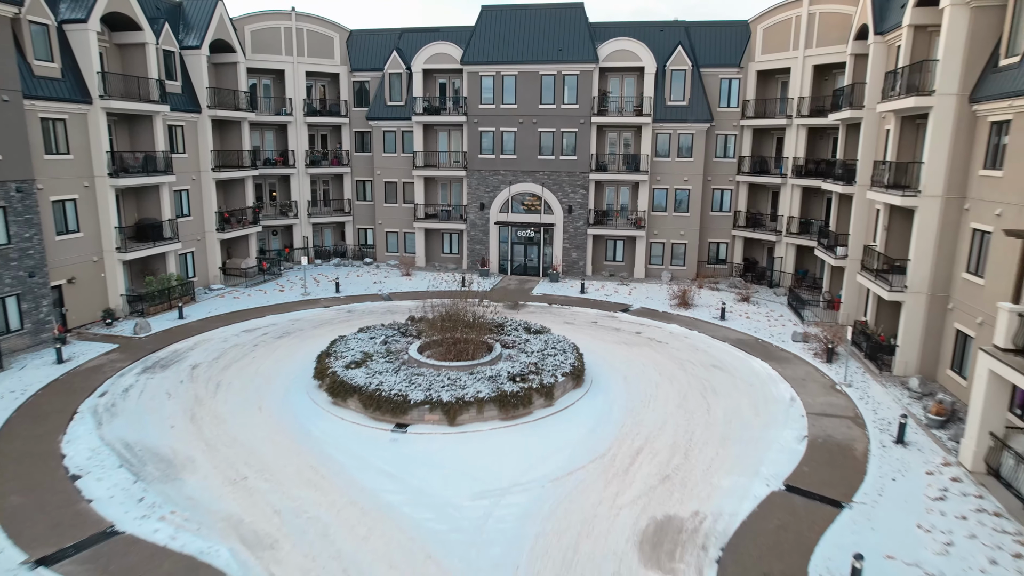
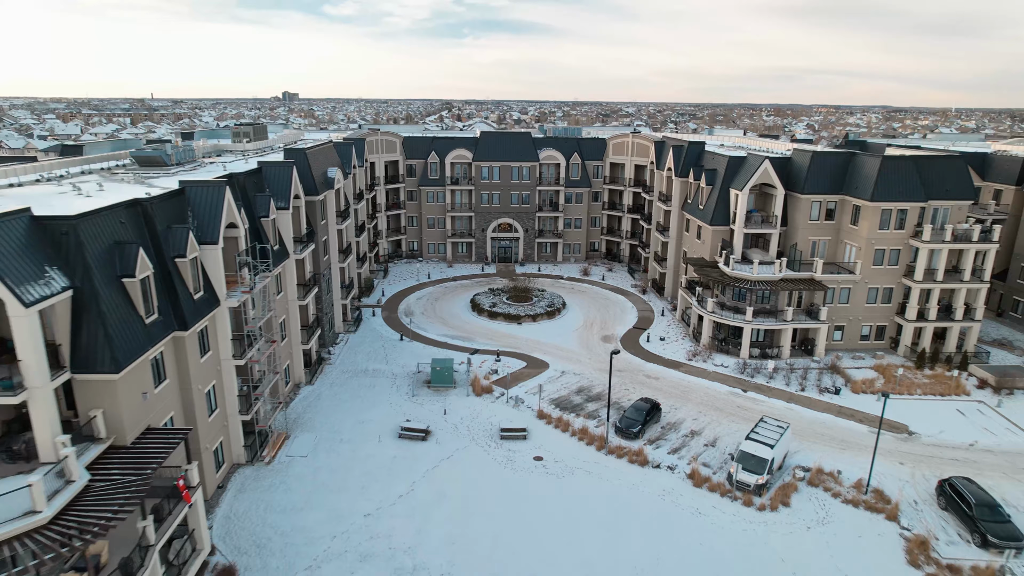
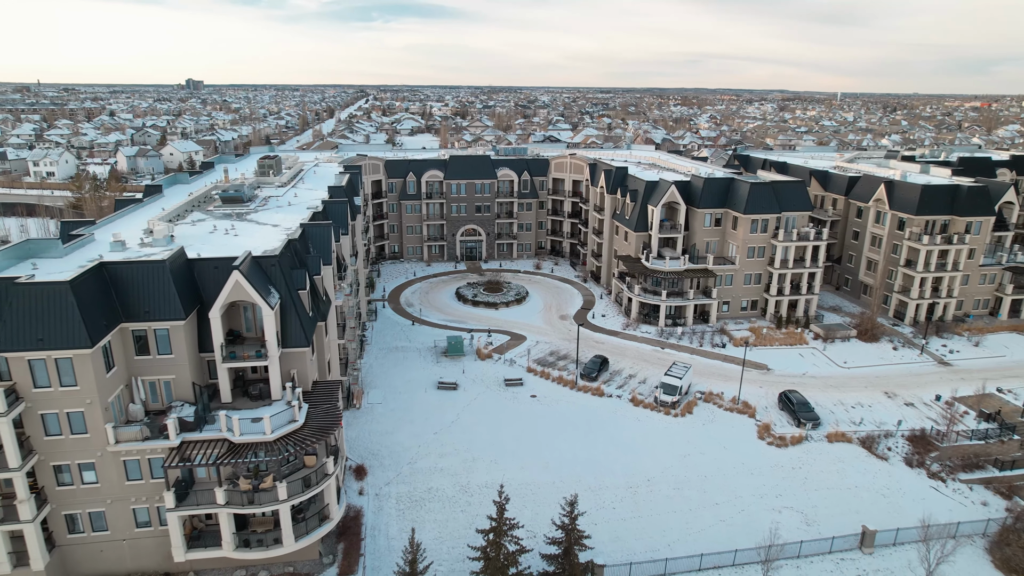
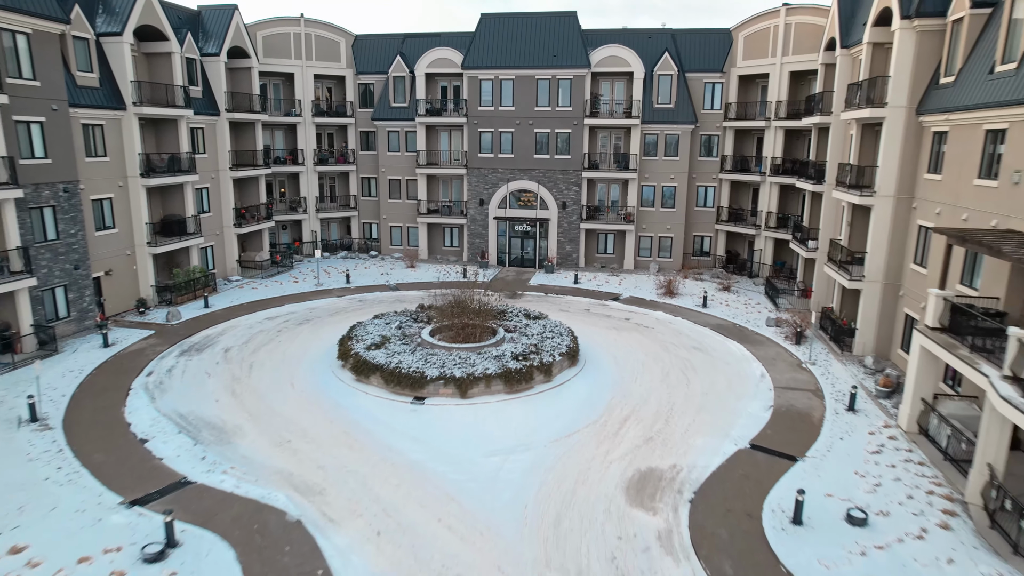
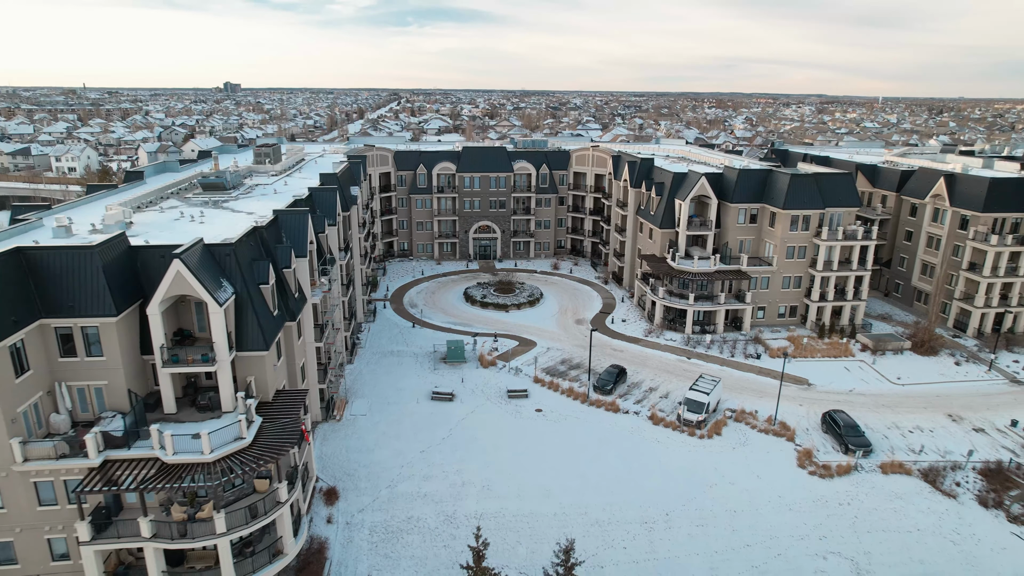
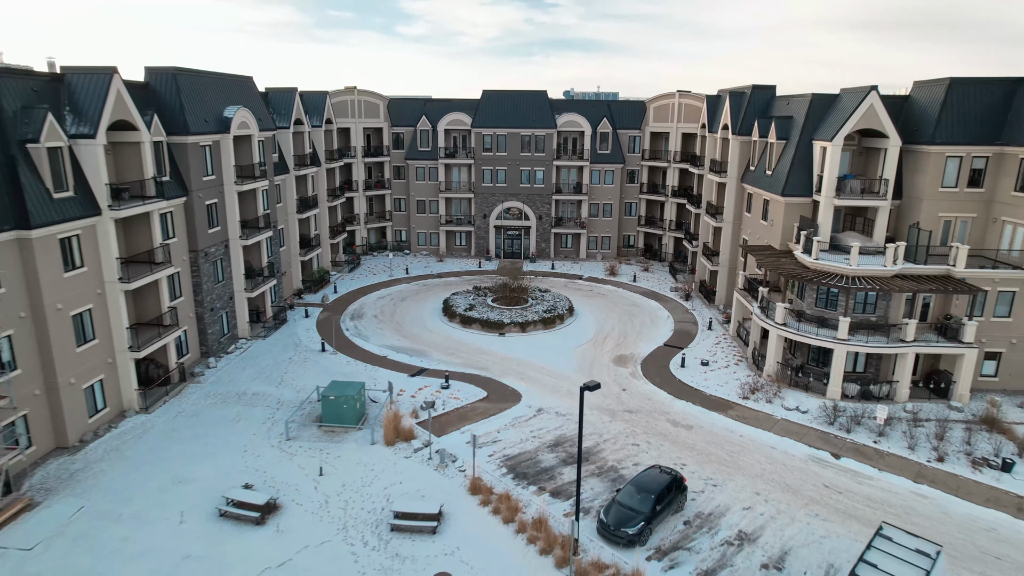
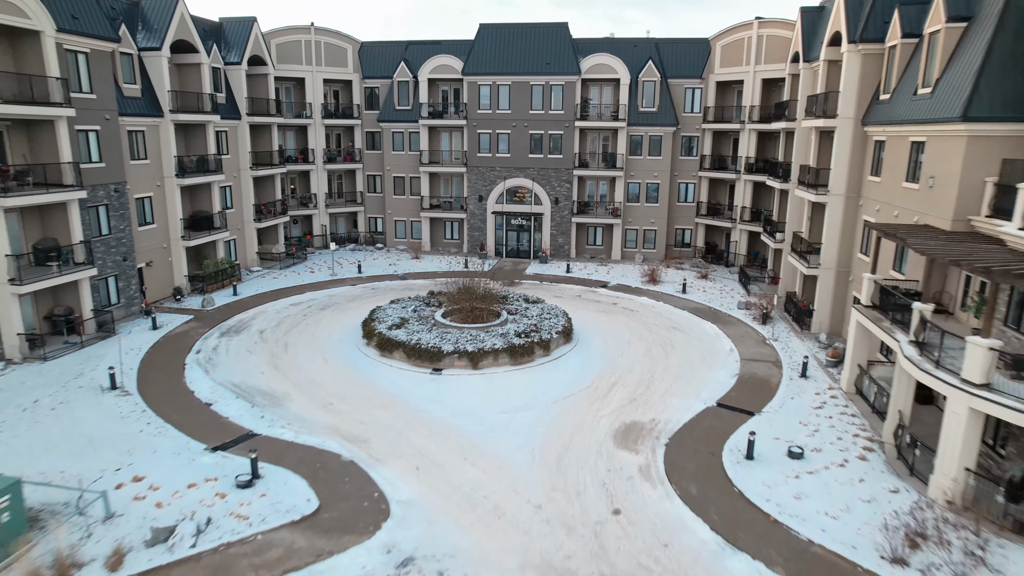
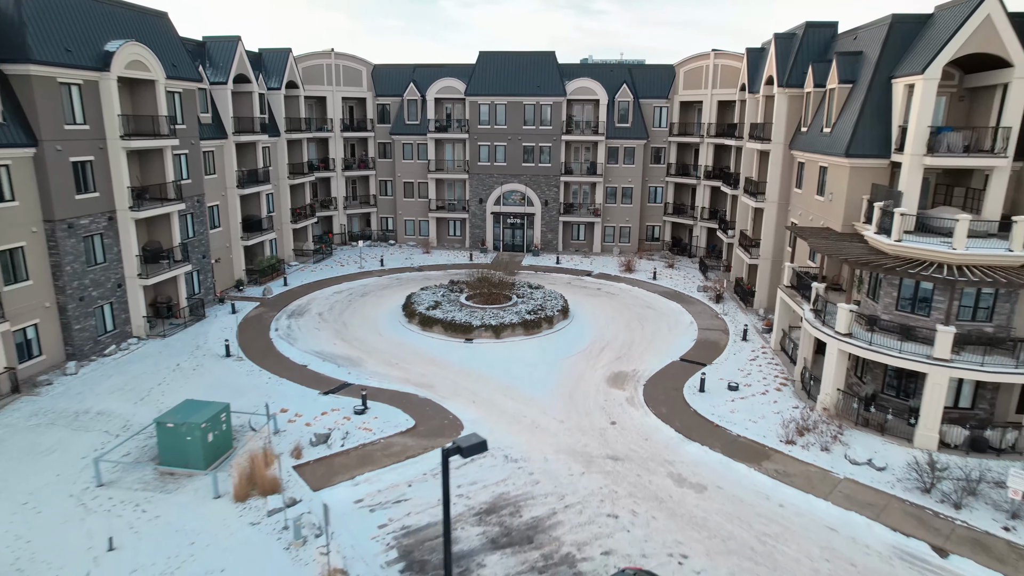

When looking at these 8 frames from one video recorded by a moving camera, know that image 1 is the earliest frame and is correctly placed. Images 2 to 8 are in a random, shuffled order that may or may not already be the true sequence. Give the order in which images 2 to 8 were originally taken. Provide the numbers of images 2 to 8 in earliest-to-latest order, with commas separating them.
4, 7, 8, 6, 2, 5, 3
